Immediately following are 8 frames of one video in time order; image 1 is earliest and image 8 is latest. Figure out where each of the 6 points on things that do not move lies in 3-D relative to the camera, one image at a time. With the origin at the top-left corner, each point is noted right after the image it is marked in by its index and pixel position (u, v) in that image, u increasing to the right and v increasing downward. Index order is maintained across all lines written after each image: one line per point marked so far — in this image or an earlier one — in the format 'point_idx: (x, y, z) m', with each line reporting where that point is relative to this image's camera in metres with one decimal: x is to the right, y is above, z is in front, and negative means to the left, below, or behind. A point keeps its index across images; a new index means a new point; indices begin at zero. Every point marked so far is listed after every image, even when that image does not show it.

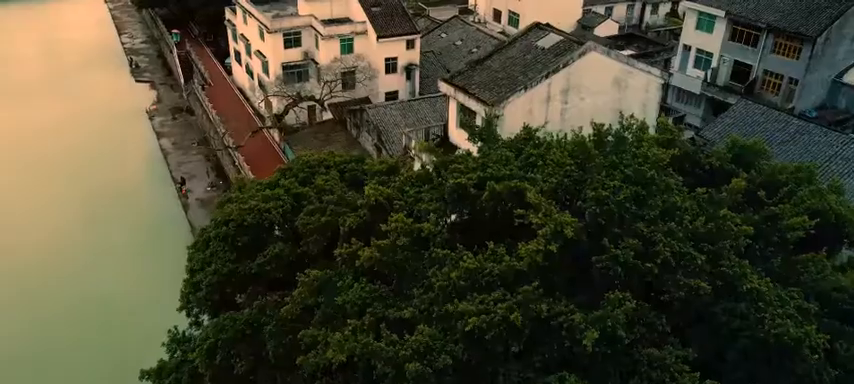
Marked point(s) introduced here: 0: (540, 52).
0: (+3.2, +4.0, +19.9) m
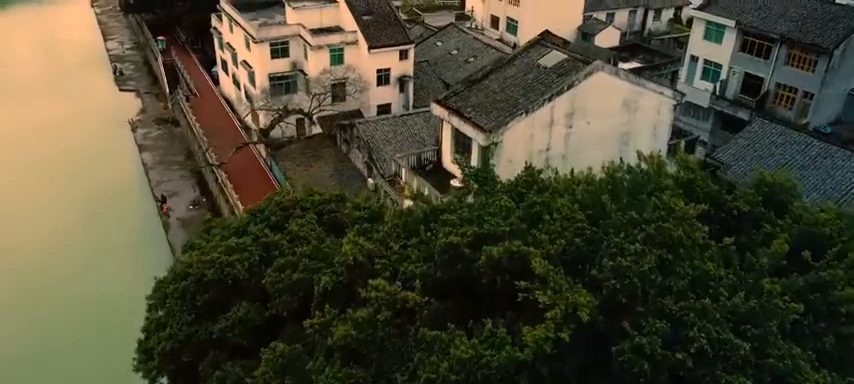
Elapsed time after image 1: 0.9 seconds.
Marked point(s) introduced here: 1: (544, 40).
0: (+3.0, +3.1, +18.2) m
1: (+3.2, +4.2, +19.4) m
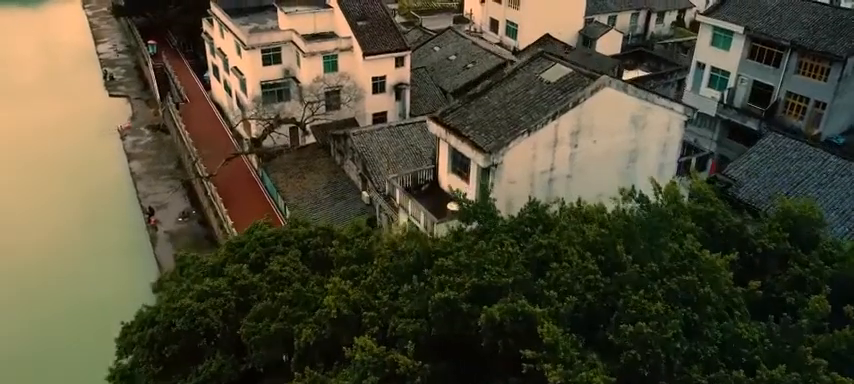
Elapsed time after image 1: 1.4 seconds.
0: (+2.9, +2.6, +17.1) m
1: (+3.1, +3.6, +18.3) m
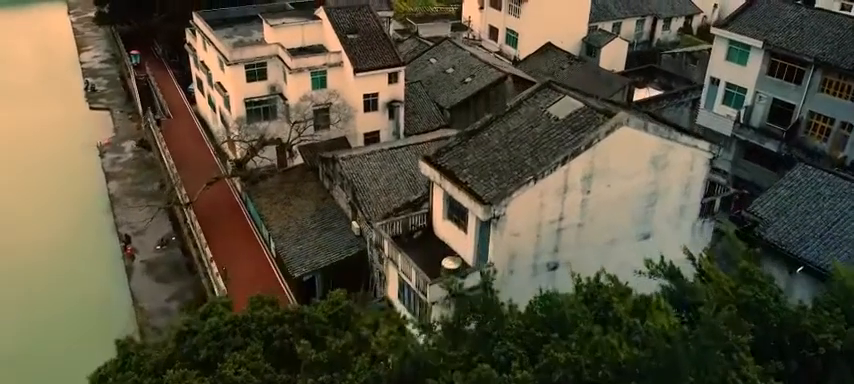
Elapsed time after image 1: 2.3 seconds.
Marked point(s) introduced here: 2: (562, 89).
0: (+2.7, +1.5, +15.0) m
1: (+3.0, +2.5, +16.2) m
2: (+3.1, +2.3, +15.7) m
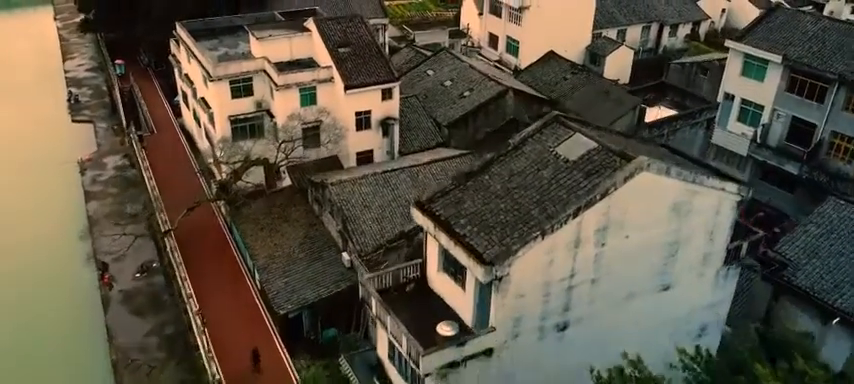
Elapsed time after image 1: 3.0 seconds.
0: (+2.6, +0.5, +13.2) m
1: (+2.8, +1.6, +14.4) m
2: (+2.9, +1.3, +13.9) m
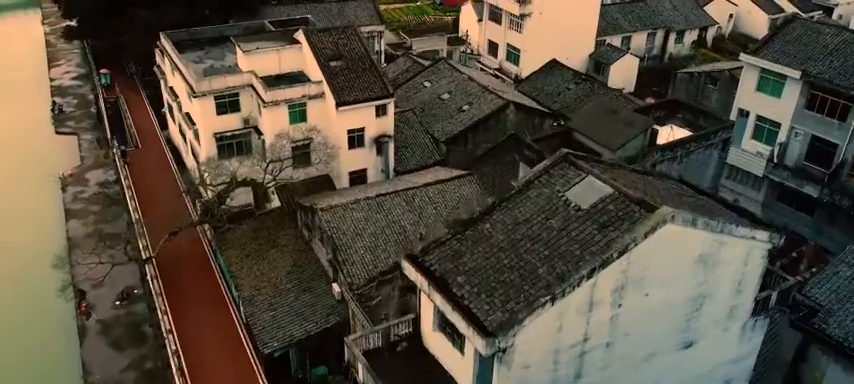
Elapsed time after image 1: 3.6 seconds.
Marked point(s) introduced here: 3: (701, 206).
0: (+2.5, -0.4, +11.7) m
1: (+2.7, +0.7, +12.9) m
2: (+2.8, +0.4, +12.4) m
3: (+5.2, -0.3, +13.2) m
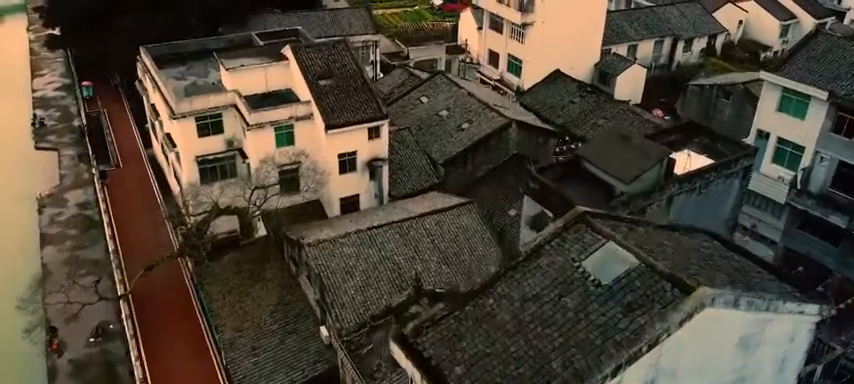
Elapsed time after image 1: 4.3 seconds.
0: (+2.3, -1.4, +9.9) m
1: (+2.6, -0.3, +11.1) m
2: (+2.7, -0.6, +10.6) m
3: (+5.1, -1.3, +11.4) m
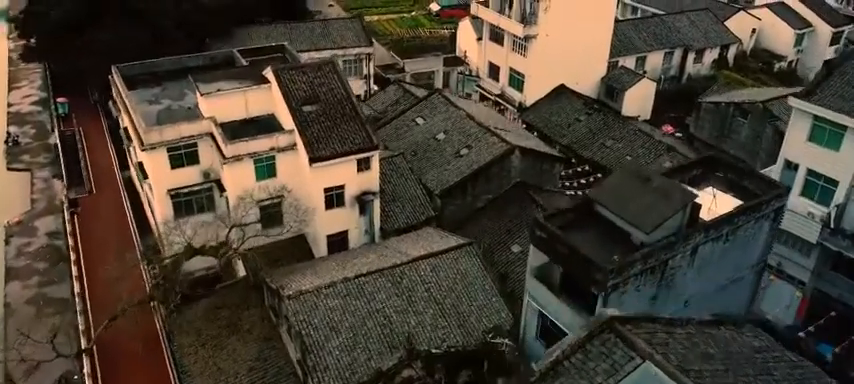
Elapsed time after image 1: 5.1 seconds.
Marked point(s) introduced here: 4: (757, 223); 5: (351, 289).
0: (+2.2, -2.7, +7.7) m
1: (+2.4, -1.6, +8.9) m
2: (+2.5, -1.8, +8.3) m
3: (+4.9, -2.5, +9.2) m
4: (+8.8, -0.8, +18.7) m
5: (-2.1, -2.7, +19.1) m
